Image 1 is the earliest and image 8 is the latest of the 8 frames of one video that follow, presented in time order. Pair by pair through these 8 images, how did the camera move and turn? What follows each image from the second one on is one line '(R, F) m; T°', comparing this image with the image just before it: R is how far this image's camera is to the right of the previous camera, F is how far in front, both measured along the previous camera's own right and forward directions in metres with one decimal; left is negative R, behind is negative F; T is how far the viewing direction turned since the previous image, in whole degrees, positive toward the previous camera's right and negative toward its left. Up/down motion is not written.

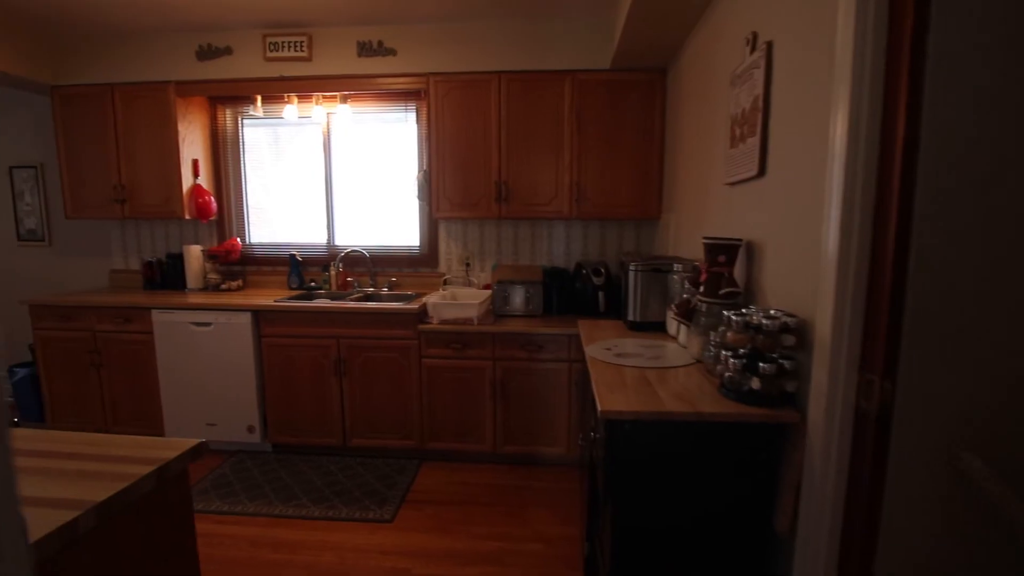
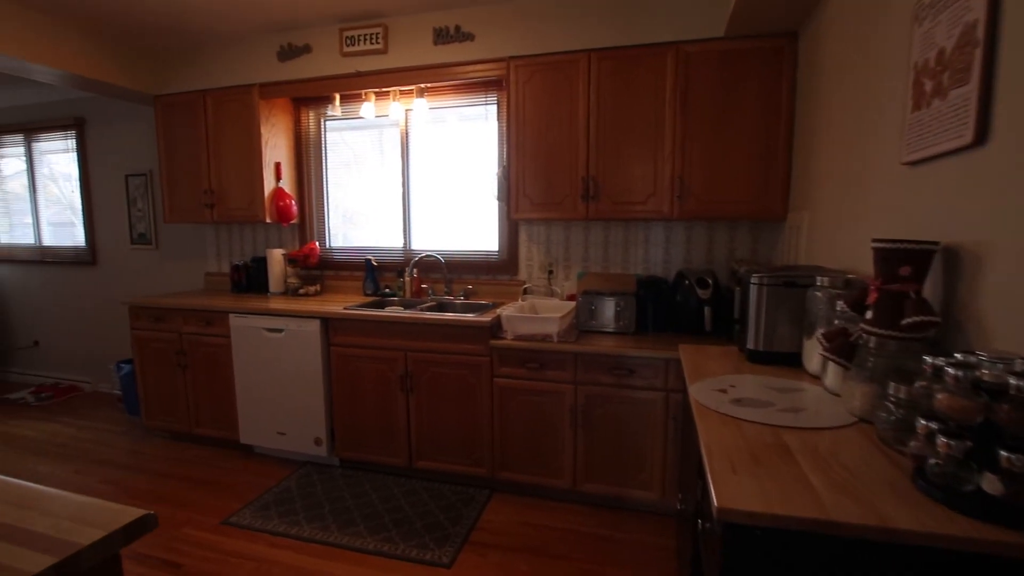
(0.0, +0.3) m; -11°
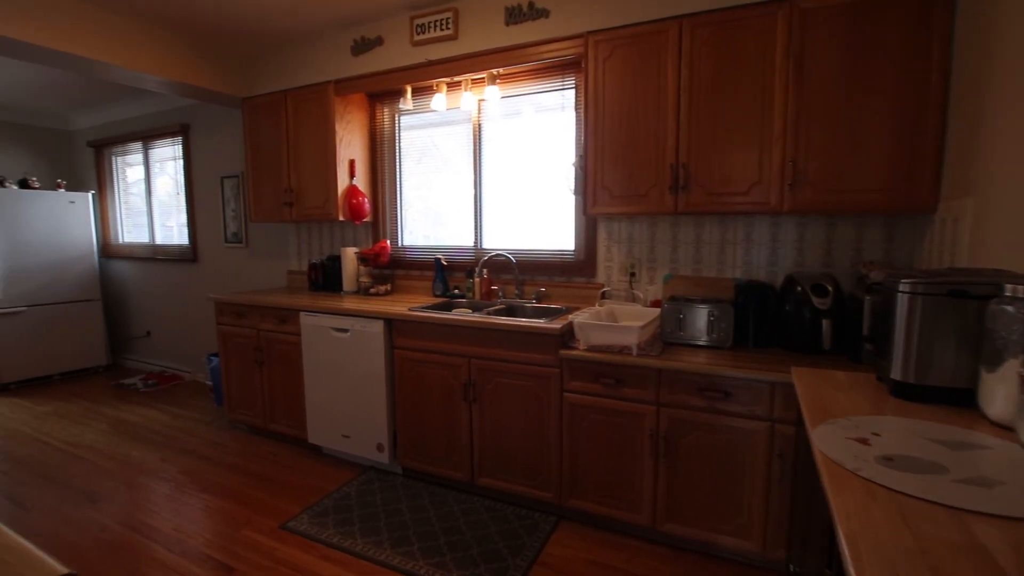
(+0.1, +0.2) m; -10°
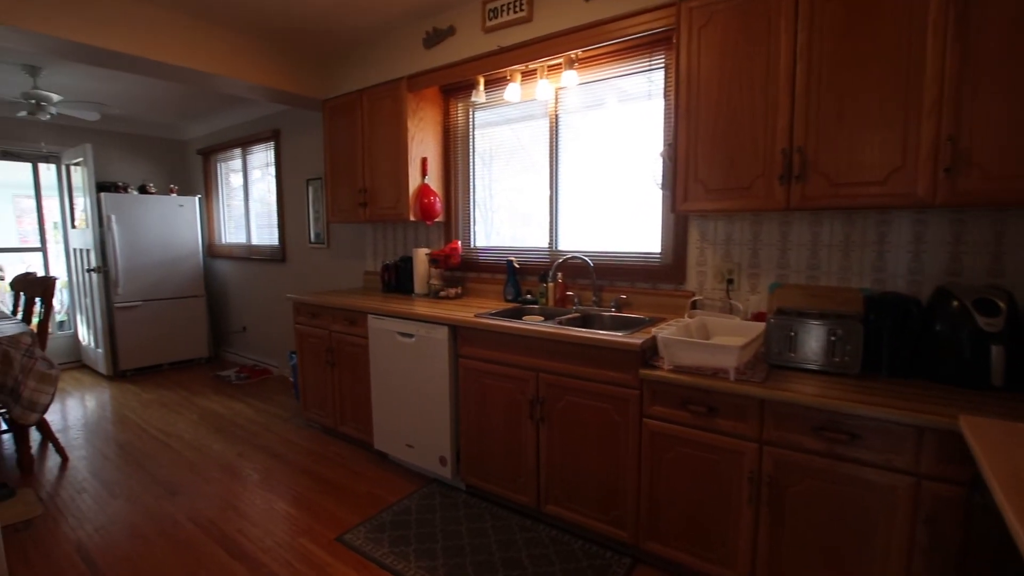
(0.0, +0.2) m; -10°
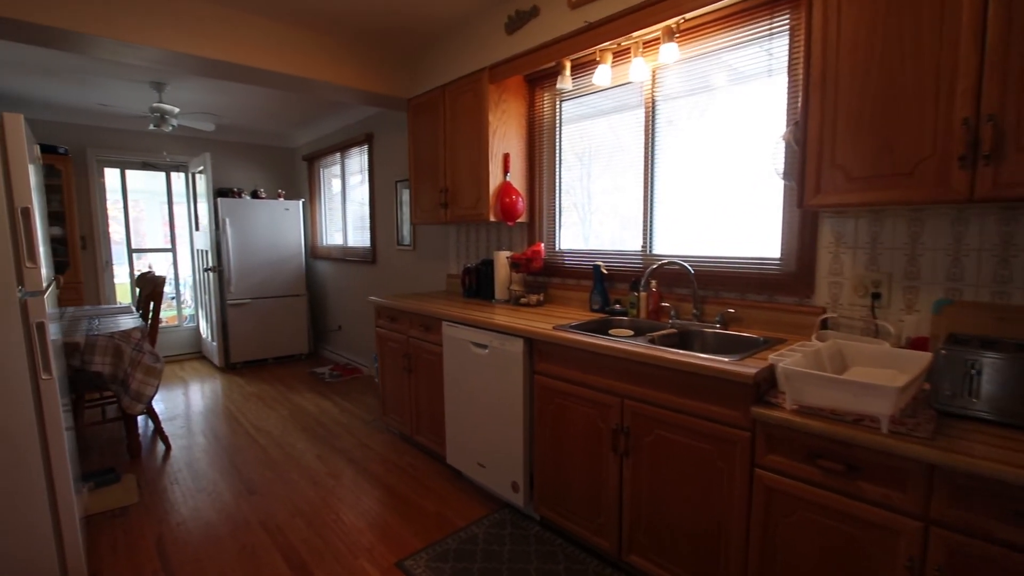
(+0.1, +0.3) m; -11°
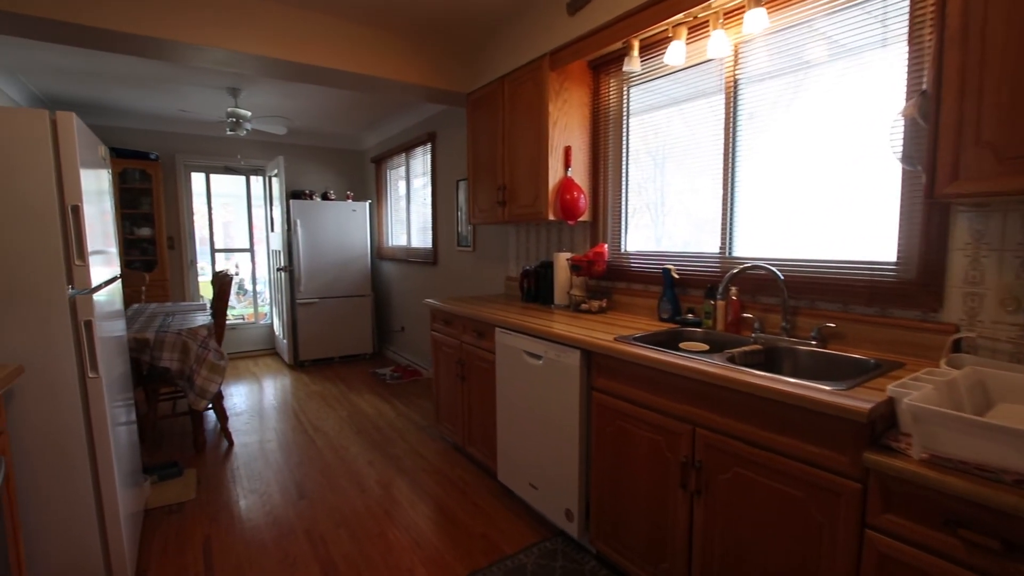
(+0.1, +0.2) m; -8°
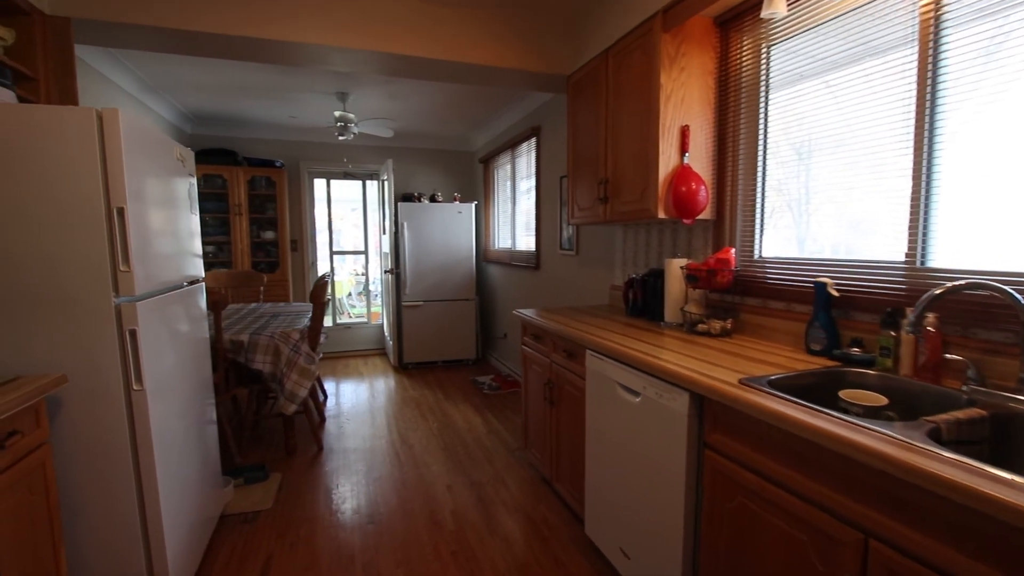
(+0.1, +0.4) m; -14°
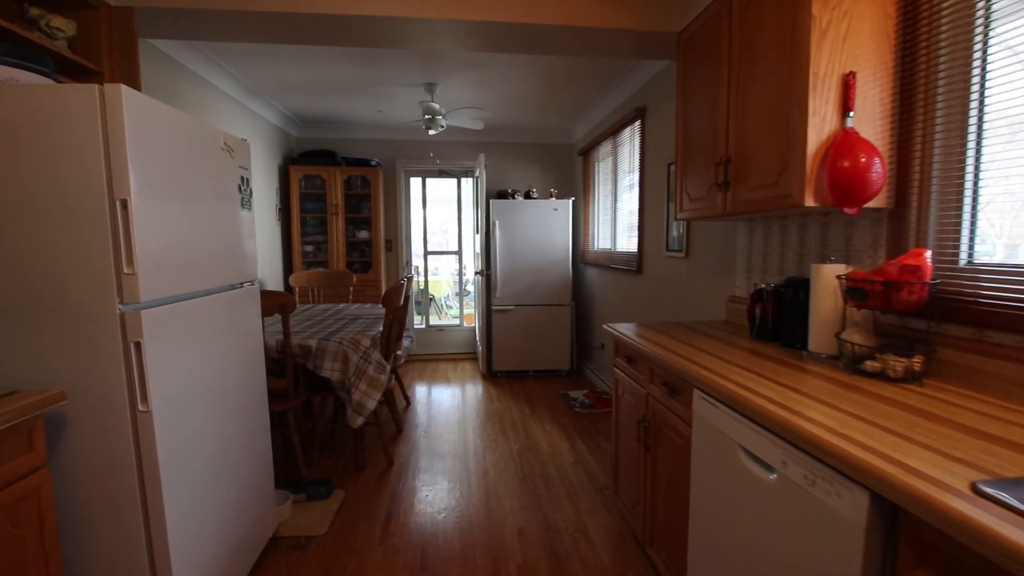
(+0.1, +0.4) m; -12°
